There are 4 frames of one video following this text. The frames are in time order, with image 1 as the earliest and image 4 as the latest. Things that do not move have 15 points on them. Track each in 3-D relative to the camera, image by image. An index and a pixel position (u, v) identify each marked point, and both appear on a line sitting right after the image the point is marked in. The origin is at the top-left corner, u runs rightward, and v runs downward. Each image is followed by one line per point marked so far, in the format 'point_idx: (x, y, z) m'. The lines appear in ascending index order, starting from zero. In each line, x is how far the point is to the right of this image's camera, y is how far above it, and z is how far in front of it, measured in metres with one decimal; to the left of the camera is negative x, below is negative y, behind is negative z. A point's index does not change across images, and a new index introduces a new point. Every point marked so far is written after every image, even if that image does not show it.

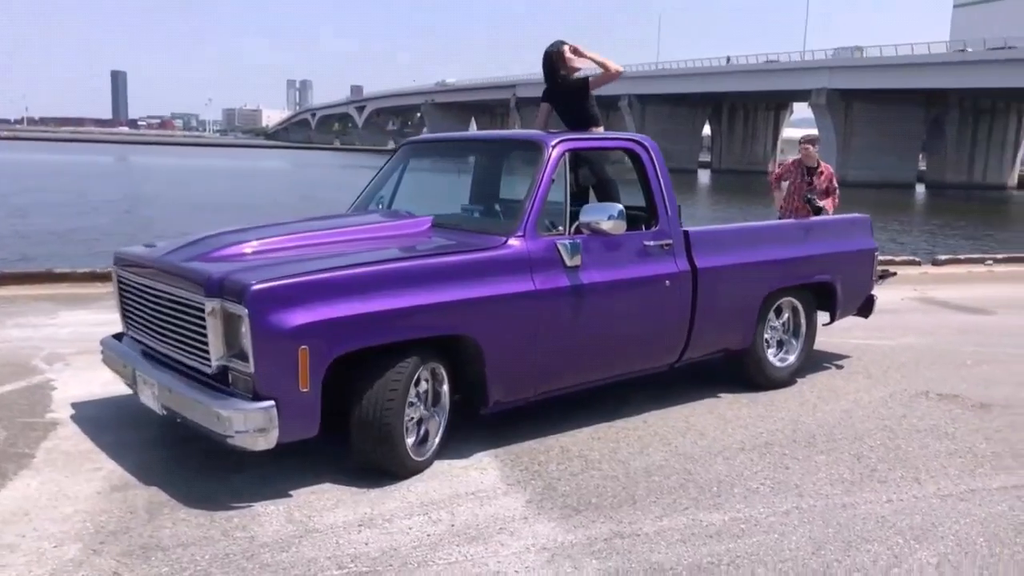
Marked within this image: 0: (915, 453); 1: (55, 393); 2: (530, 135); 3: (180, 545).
0: (+2.6, -1.0, +5.6) m
1: (-3.4, -0.8, +6.6) m
2: (+0.2, +1.0, +6.0) m
3: (-1.5, -1.2, +4.0) m
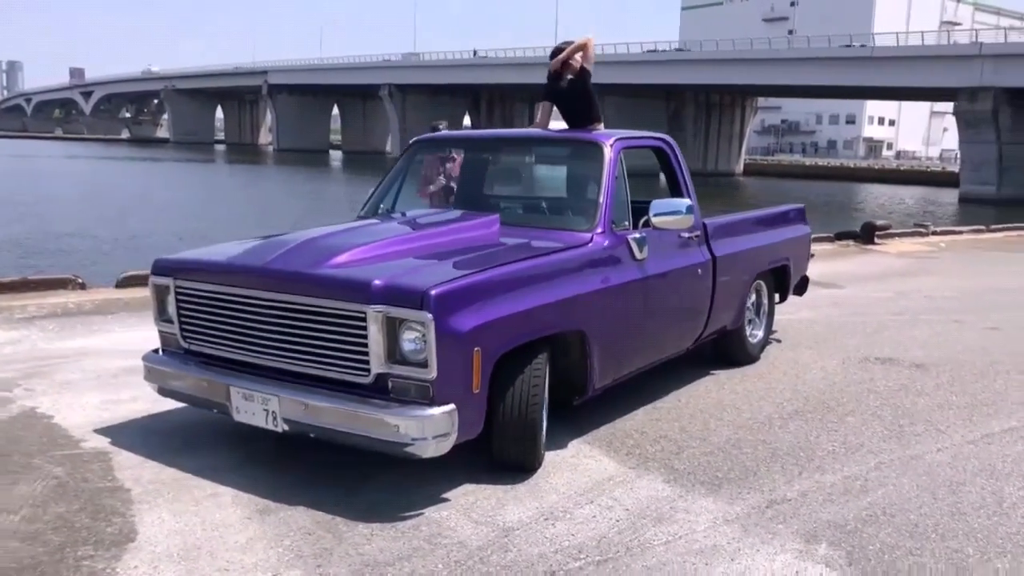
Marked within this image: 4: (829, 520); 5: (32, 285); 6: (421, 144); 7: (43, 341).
0: (+3.0, -0.9, +6.5) m
1: (-3.0, -0.9, +5.9) m
2: (+0.5, +1.1, +6.3) m
3: (-0.5, -1.2, +3.9) m
4: (+1.6, -1.2, +4.4) m
5: (-5.7, 0.0, +10.5) m
6: (-0.7, +1.2, +7.0) m
7: (-4.4, -0.5, +8.3) m
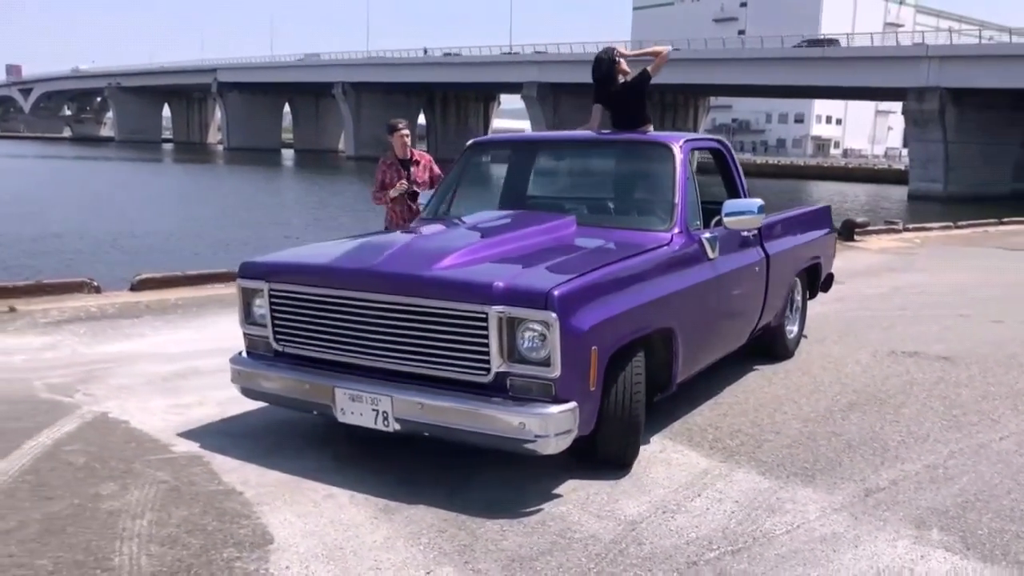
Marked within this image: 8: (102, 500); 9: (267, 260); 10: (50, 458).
0: (+3.5, -0.9, +6.8) m
1: (-2.5, -0.9, +5.8) m
2: (+1.0, +1.1, +6.4) m
3: (+0.1, -1.2, +4.0) m
4: (+2.2, -1.1, +4.6) m
5: (-5.5, 0.0, +10.4) m
6: (-0.2, +1.2, +7.1) m
7: (-4.0, -0.5, +8.1) m
8: (-2.1, -1.1, +4.5) m
9: (-1.5, +0.2, +5.4) m
10: (-2.7, -1.0, +5.1) m
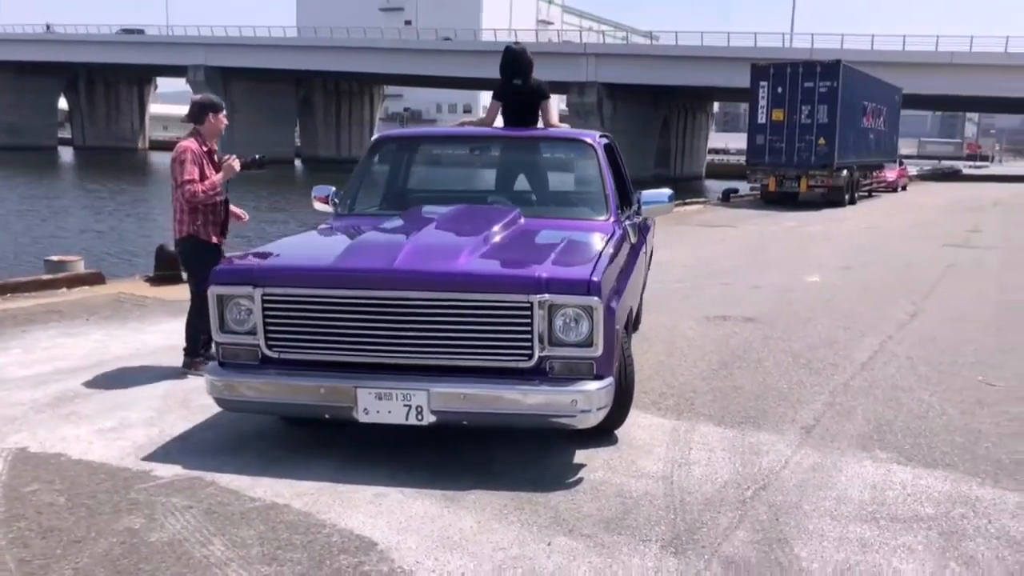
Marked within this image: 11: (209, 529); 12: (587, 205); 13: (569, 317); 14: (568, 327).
0: (+2.7, -0.6, +8.2) m
1: (-2.6, -1.0, +5.2) m
2: (+0.3, +1.2, +6.9) m
3: (+0.6, -1.1, +4.4) m
4: (+2.2, -1.0, +5.7) m
5: (-7.0, -0.3, +8.4) m
6: (-1.0, +1.2, +7.2) m
7: (-4.8, -0.7, +6.8) m
8: (-1.7, -1.2, +4.1) m
9: (-1.5, +0.1, +5.1) m
10: (-2.5, -1.1, +4.5) m
11: (-1.5, -1.1, +4.2) m
12: (+0.6, +0.6, +6.7) m
13: (+0.3, -0.2, +4.8) m
14: (+0.3, -0.2, +4.8) m
